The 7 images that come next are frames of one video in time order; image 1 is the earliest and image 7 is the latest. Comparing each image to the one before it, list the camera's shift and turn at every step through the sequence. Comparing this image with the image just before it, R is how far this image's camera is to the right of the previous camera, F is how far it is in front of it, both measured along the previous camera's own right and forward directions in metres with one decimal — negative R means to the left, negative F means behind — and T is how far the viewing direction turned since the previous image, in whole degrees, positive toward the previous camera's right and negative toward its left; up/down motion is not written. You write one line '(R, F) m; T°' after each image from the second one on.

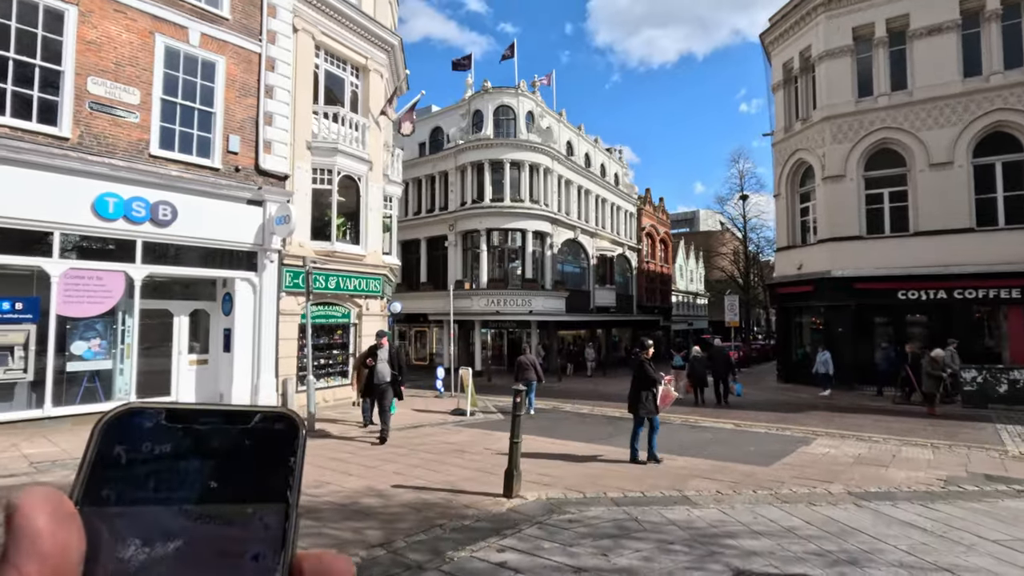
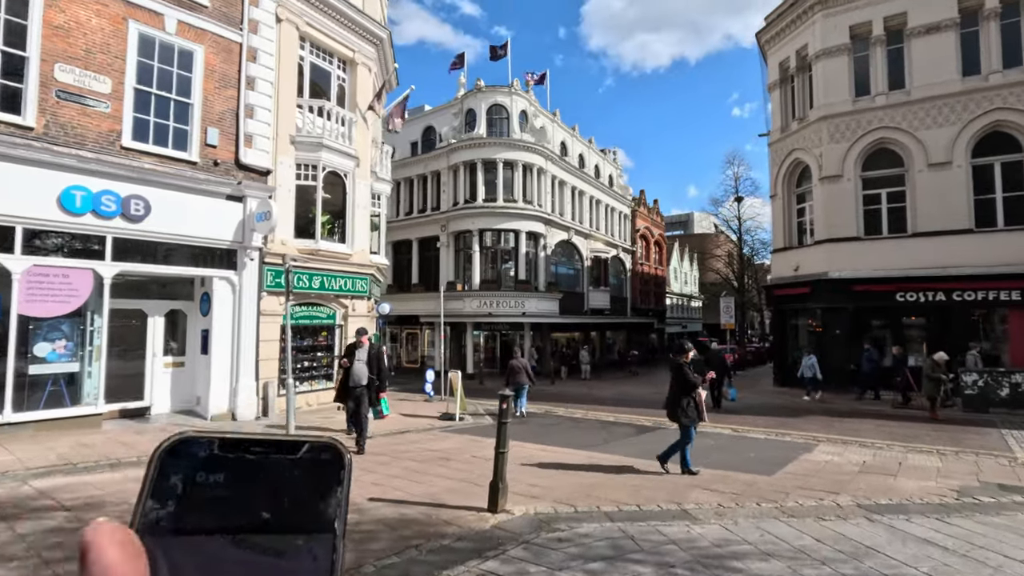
(+0.1, +0.4) m; +1°
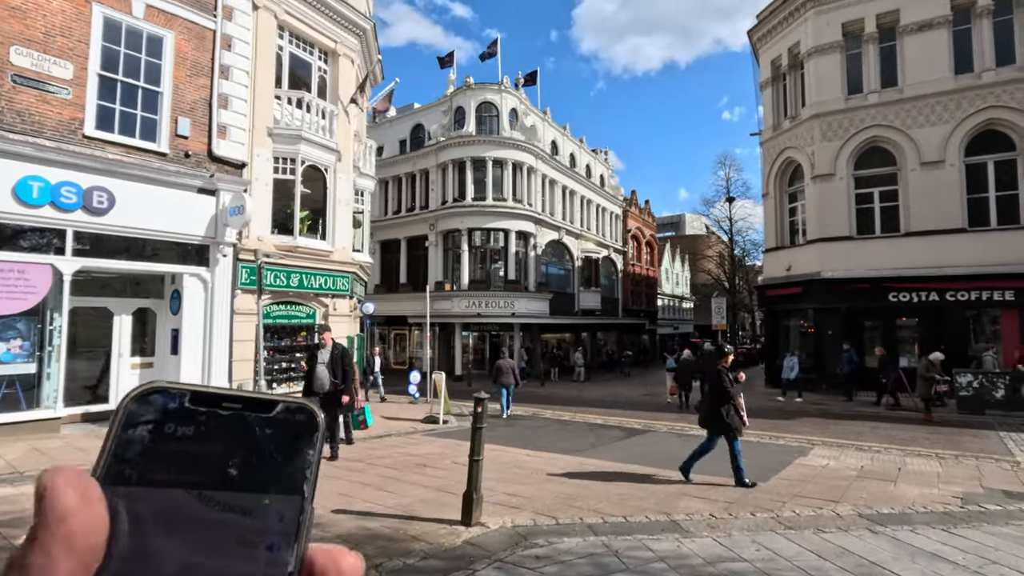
(+0.1, +0.4) m; +1°
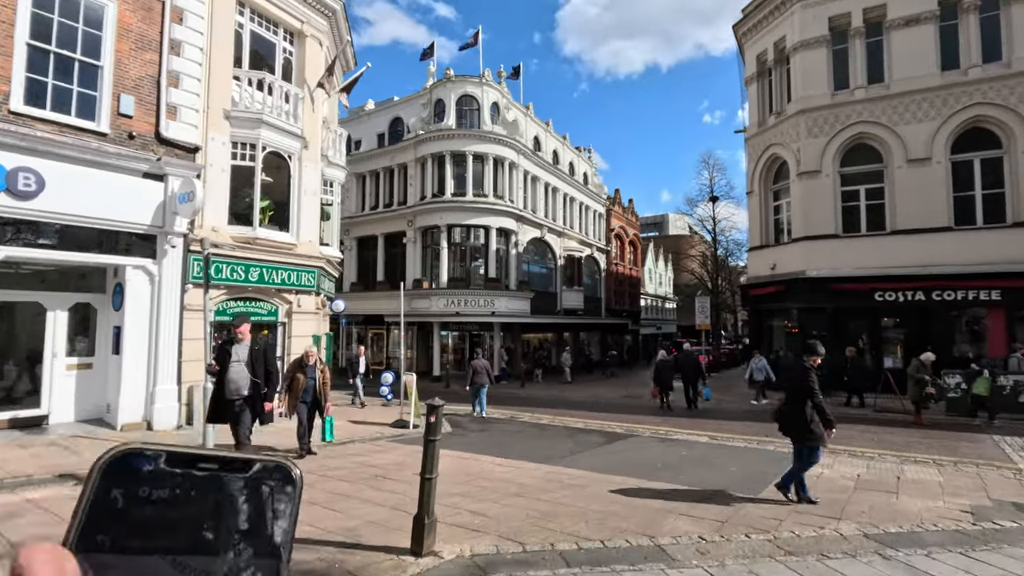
(+0.2, +0.7) m; +2°
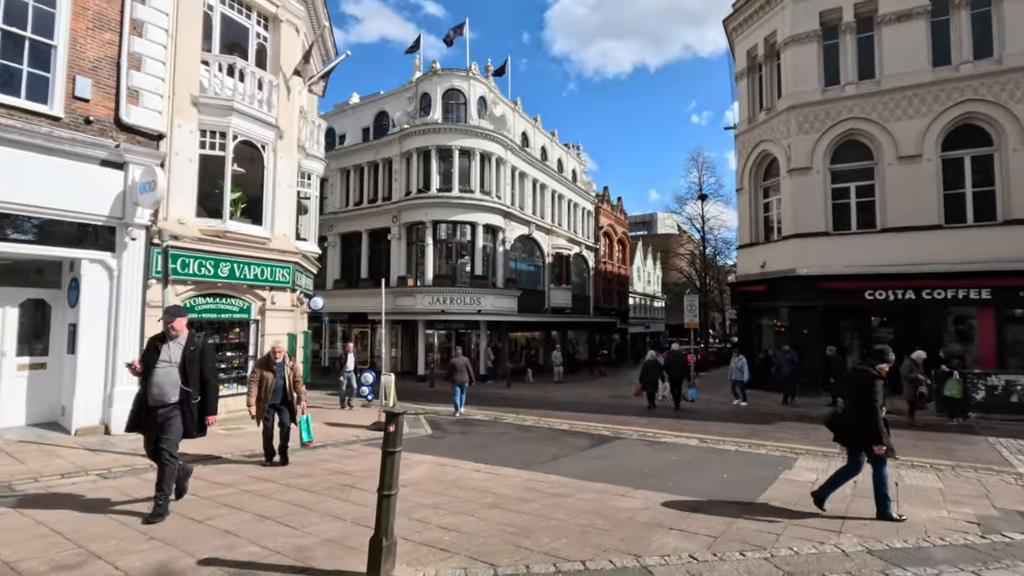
(+0.1, +0.4) m; +1°
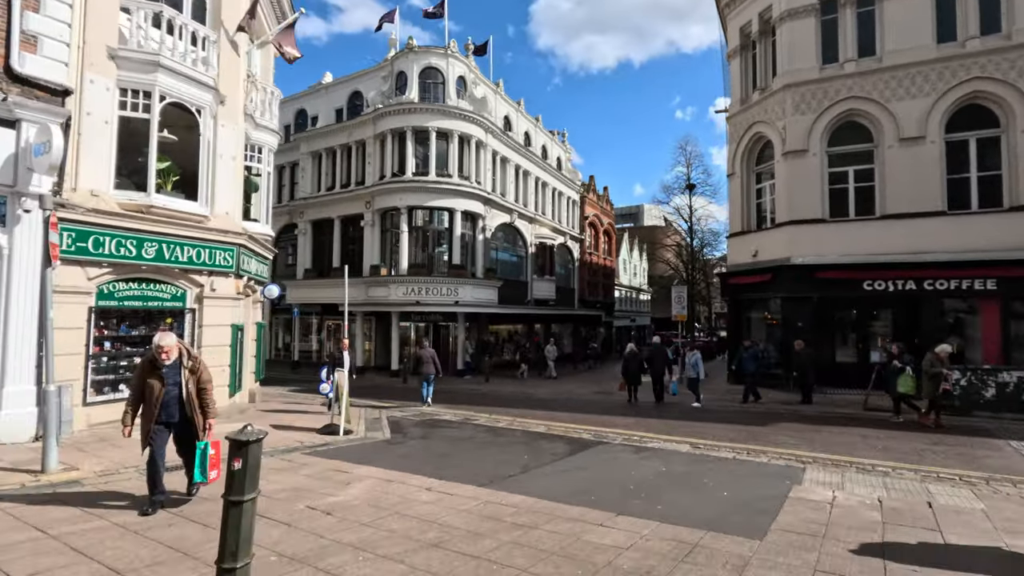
(+0.3, +1.3) m; +1°
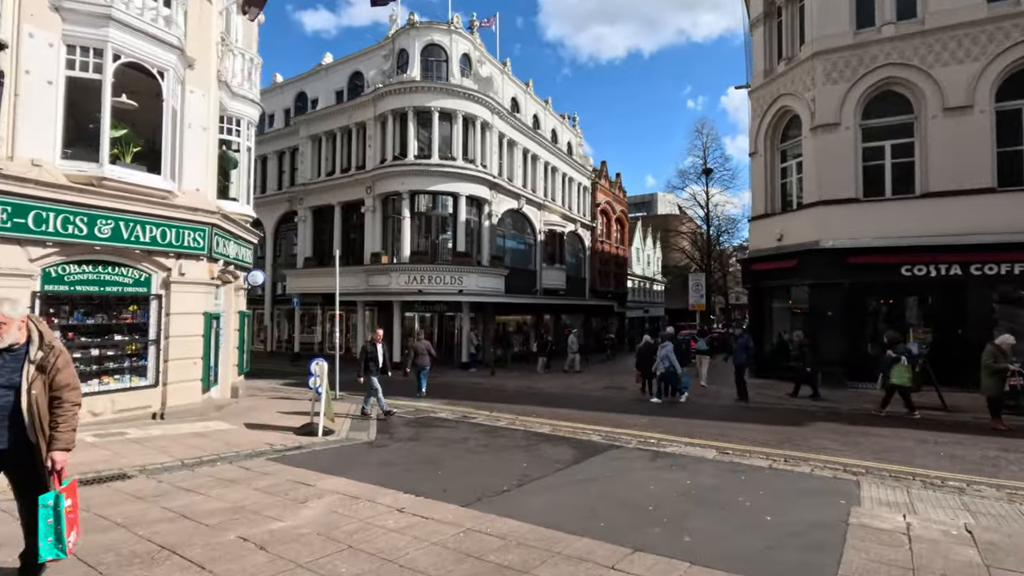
(+0.2, +1.2) m; -1°
